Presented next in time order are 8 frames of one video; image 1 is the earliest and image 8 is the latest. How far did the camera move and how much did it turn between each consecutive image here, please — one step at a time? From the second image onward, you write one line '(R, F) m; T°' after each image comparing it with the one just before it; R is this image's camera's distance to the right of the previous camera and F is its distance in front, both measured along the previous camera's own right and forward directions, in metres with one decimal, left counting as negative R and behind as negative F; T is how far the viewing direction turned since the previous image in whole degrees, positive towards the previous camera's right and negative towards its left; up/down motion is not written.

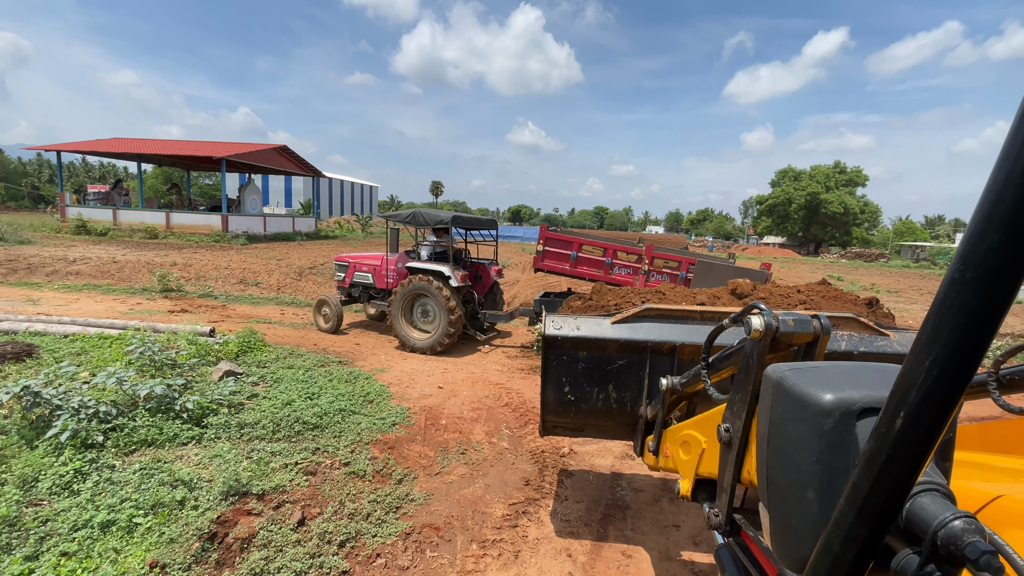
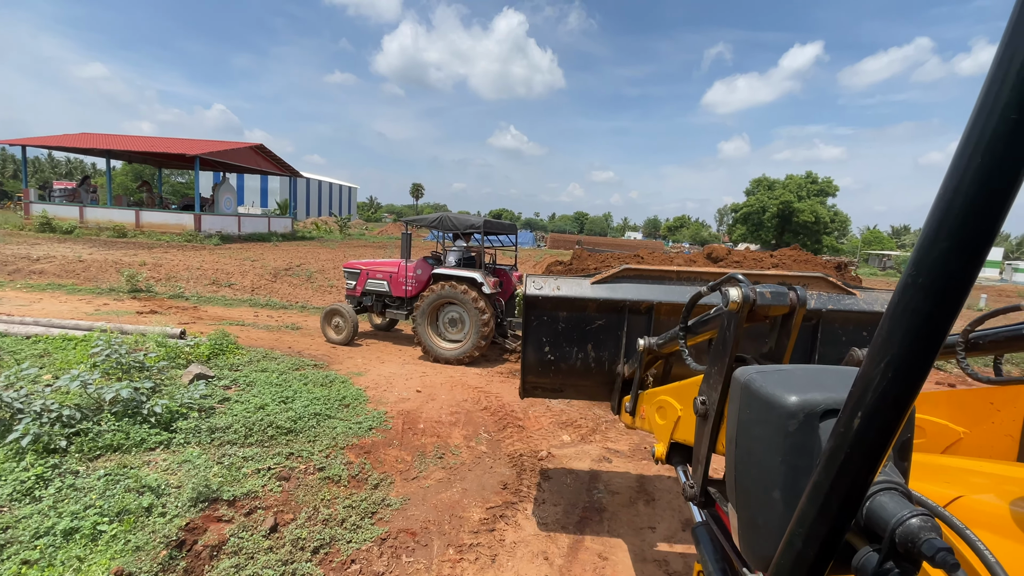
(0.0, 0.0) m; +2°
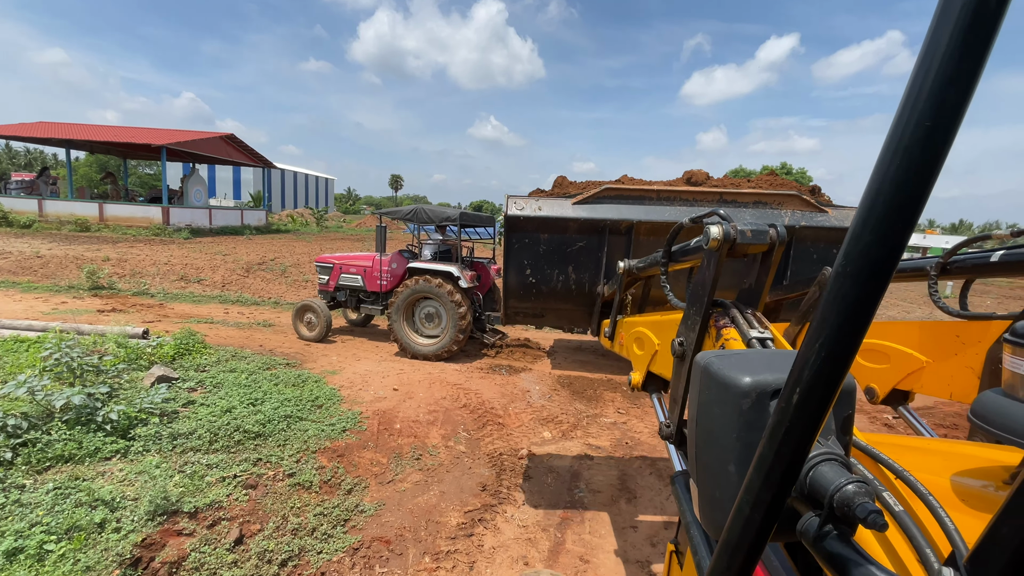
(0.0, +0.1) m; +2°
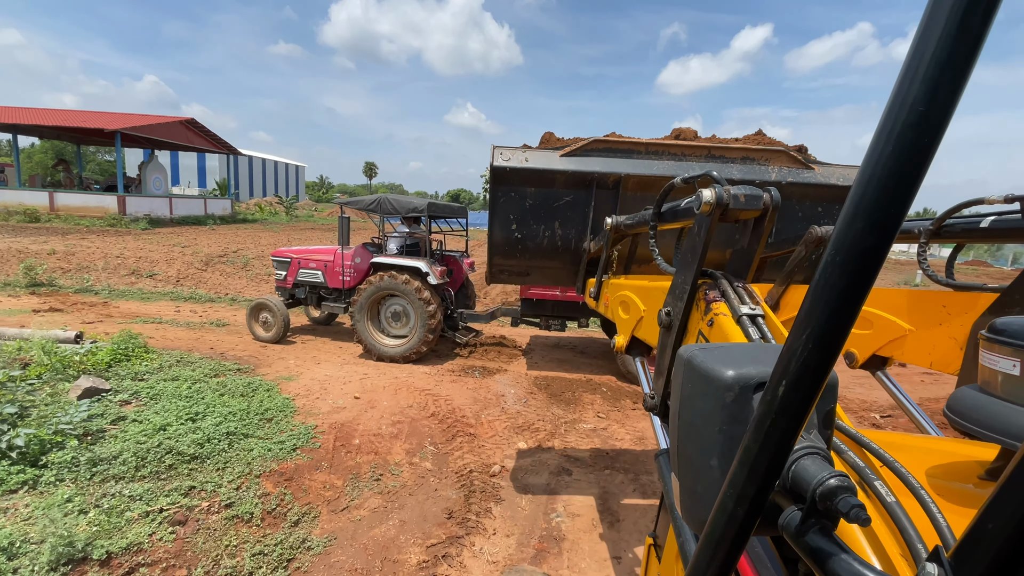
(+0.1, +0.4) m; +3°
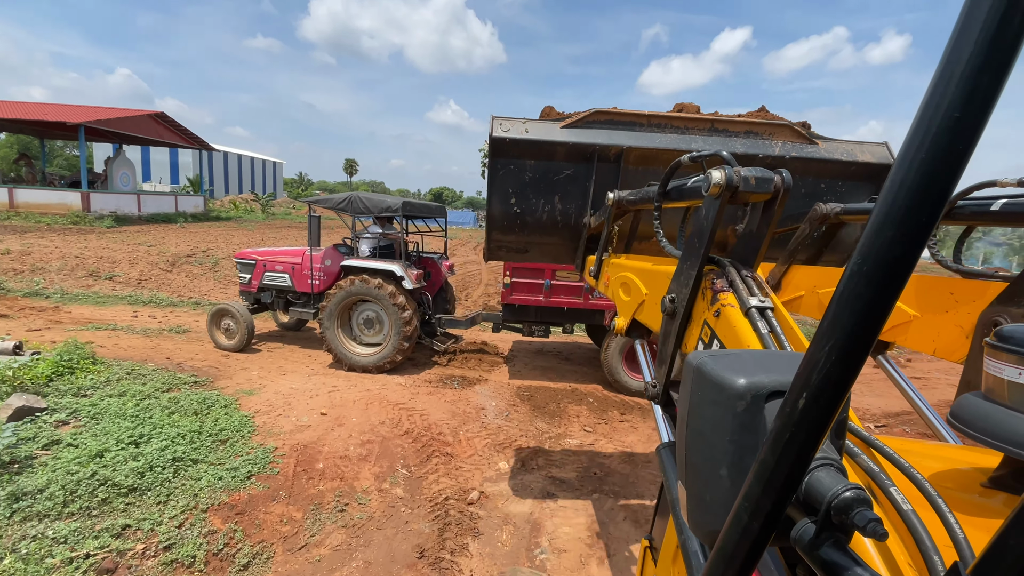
(0.0, +0.3) m; +2°
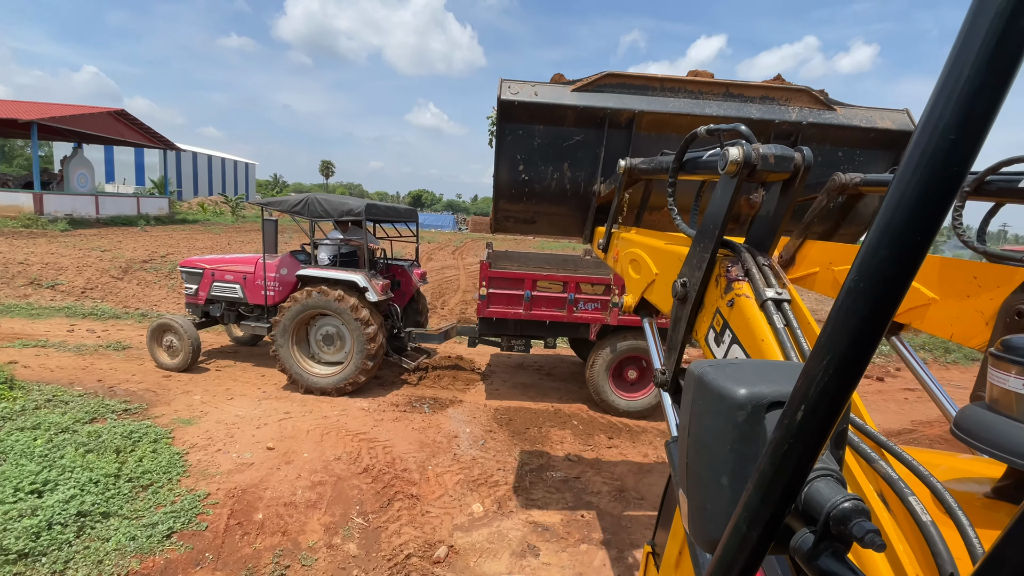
(0.0, +0.4) m; +2°
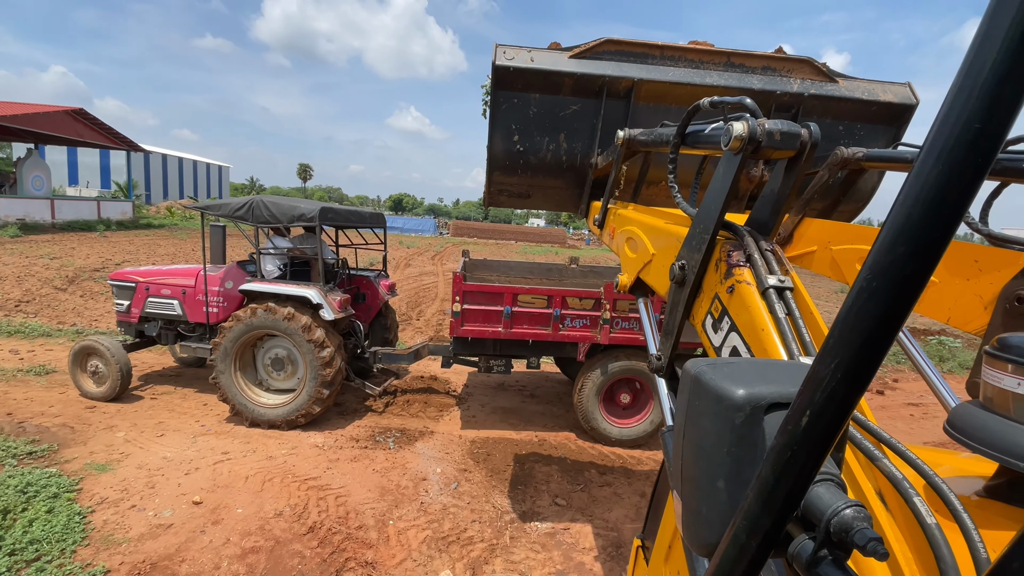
(0.0, +0.5) m; +2°
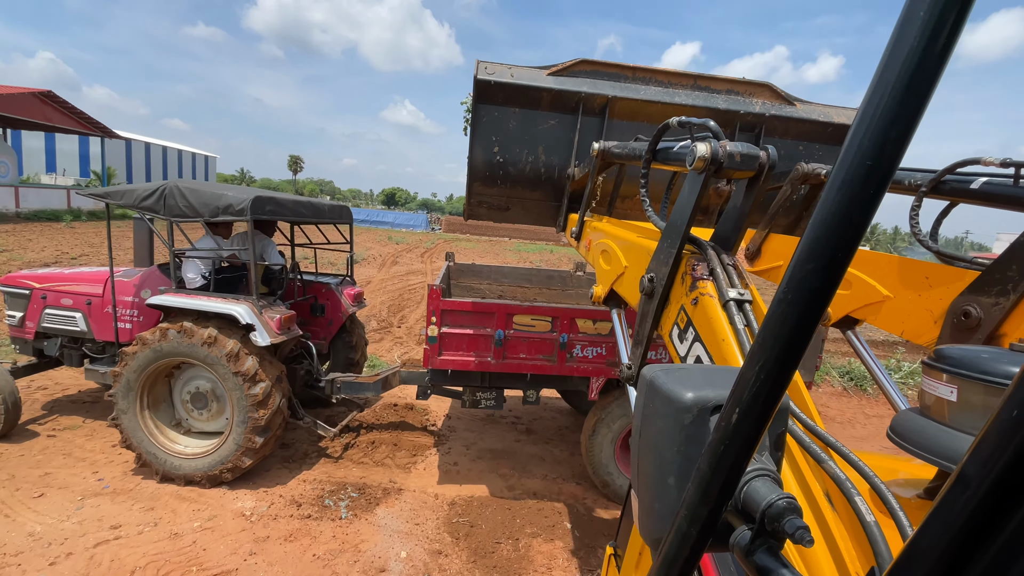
(0.0, +0.8) m; +1°
